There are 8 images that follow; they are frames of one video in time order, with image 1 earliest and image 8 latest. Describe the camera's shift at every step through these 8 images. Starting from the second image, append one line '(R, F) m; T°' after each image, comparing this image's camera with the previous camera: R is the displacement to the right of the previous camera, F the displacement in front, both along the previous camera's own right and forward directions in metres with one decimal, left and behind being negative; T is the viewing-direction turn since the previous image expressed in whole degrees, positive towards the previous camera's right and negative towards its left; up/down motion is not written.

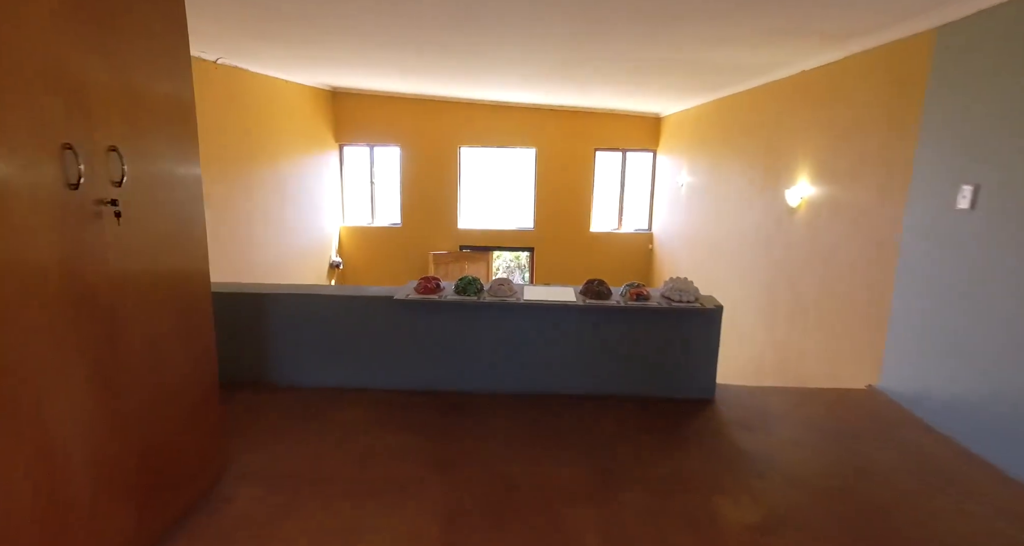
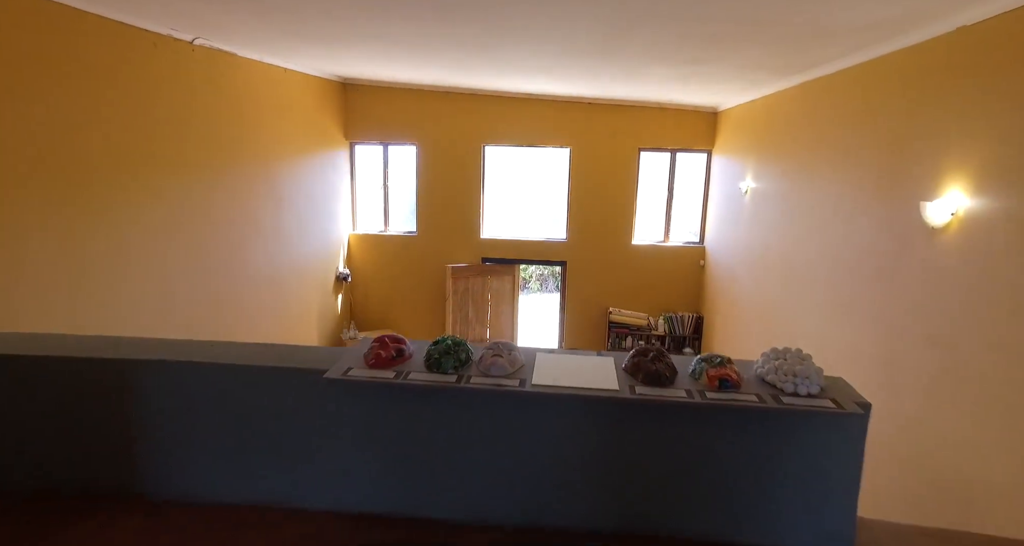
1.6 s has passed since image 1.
(+0.1, +0.8) m; -4°
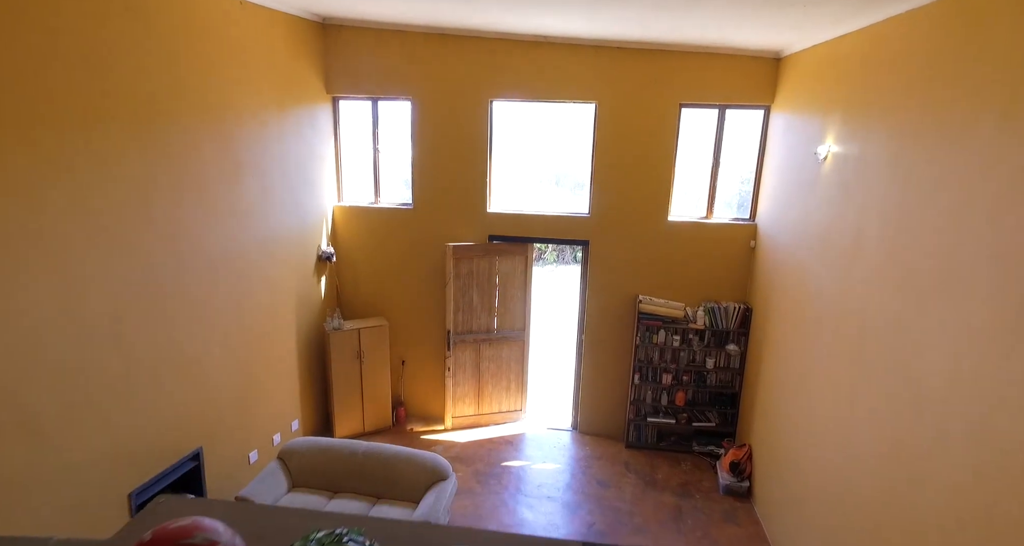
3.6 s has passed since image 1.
(0.0, +1.0) m; -2°
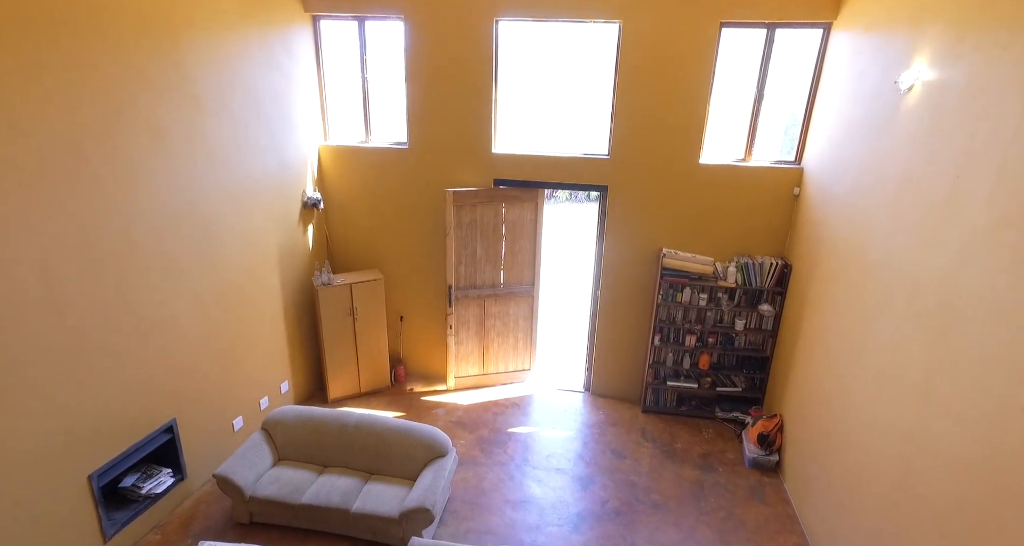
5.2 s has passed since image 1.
(0.0, +0.6) m; -1°
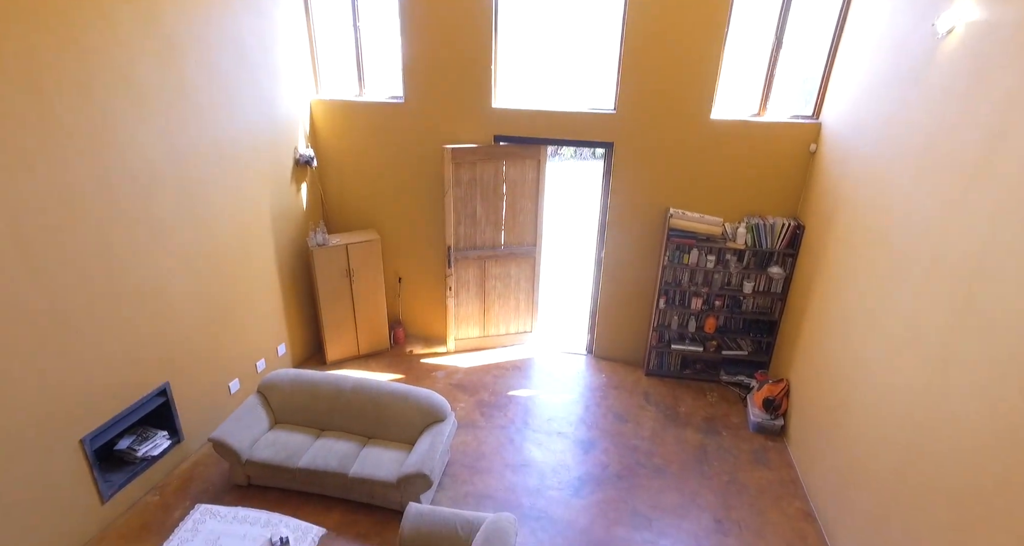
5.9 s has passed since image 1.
(0.0, +0.1) m; 0°
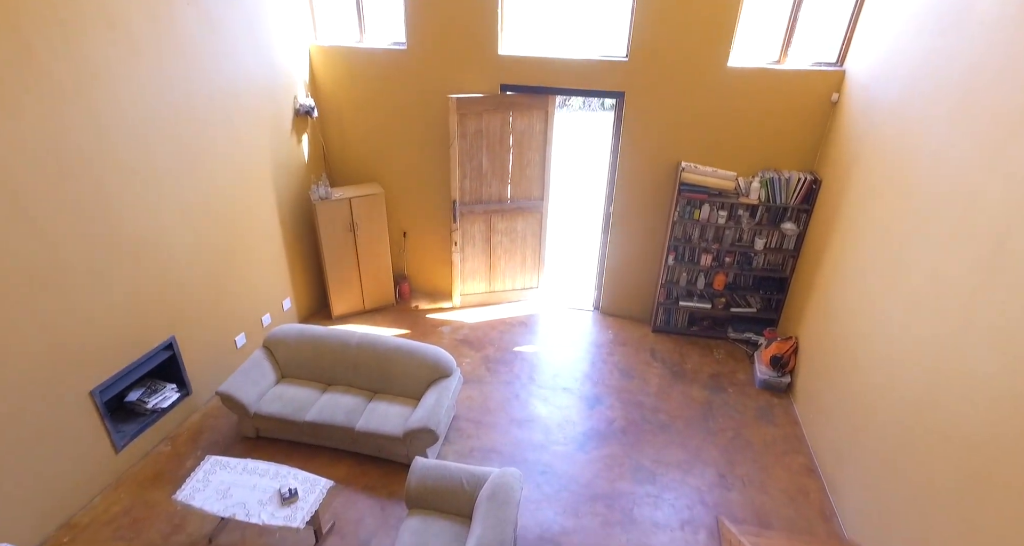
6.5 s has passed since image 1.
(0.0, +0.1) m; 0°
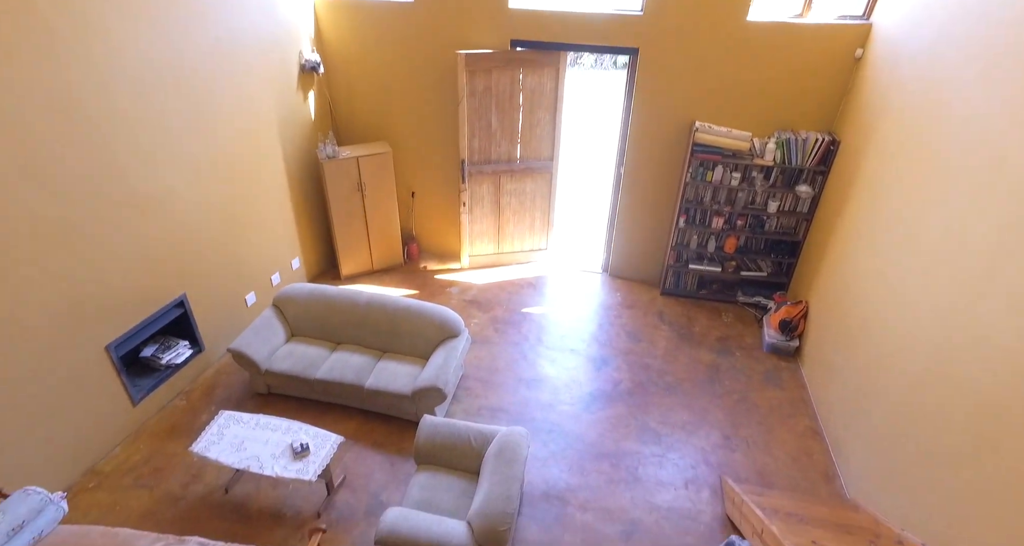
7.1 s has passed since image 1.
(0.0, 0.0) m; -1°
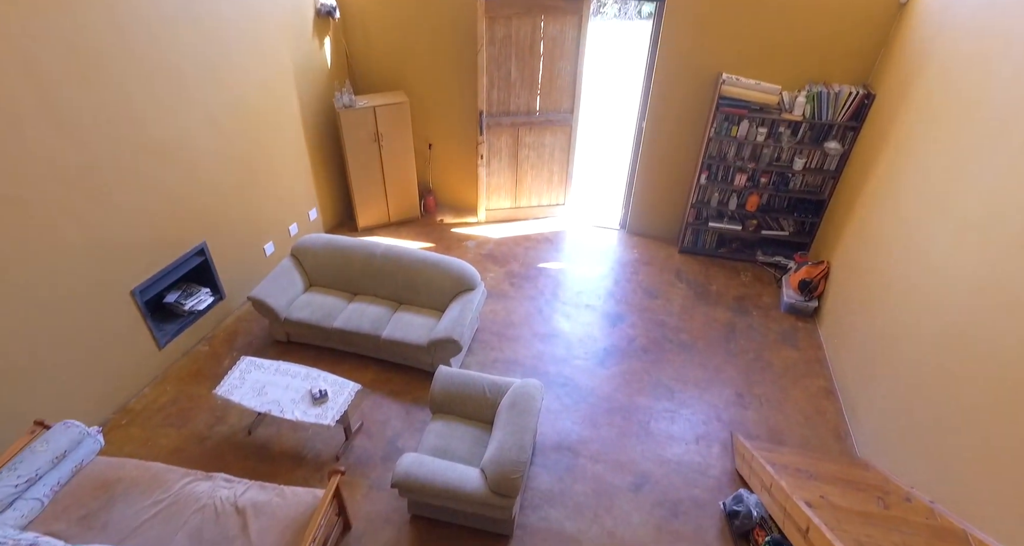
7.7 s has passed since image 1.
(-0.1, 0.0) m; -1°
